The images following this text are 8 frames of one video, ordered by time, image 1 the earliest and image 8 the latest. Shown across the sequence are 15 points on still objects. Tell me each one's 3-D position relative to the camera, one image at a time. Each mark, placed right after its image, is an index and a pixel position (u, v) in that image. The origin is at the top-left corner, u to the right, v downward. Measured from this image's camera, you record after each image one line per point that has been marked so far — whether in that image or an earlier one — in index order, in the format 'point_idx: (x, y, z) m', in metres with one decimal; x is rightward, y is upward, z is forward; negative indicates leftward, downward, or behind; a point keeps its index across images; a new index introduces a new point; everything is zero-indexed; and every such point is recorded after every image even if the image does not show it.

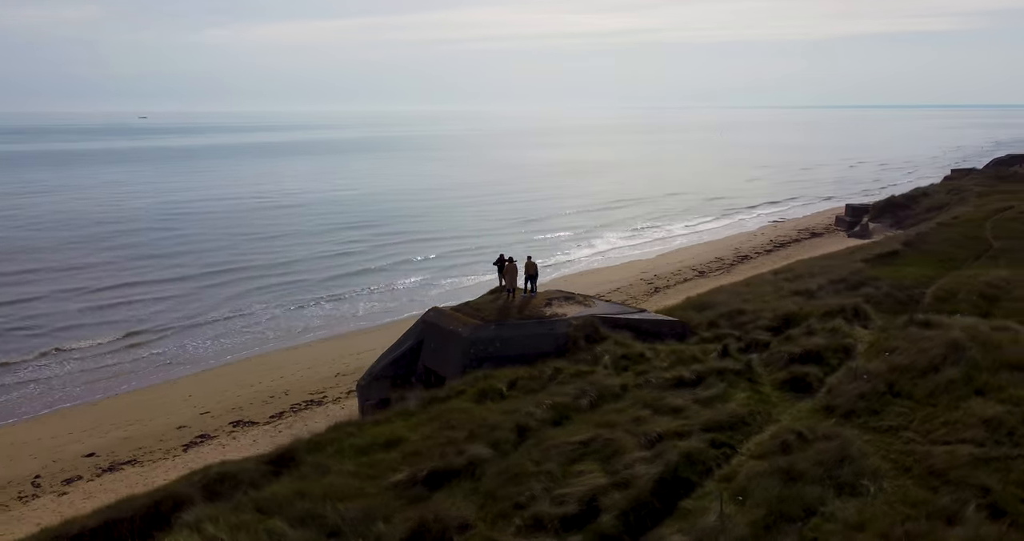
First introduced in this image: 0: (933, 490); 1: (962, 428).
0: (+3.3, -1.7, +6.4) m
1: (+4.1, -1.4, +7.3) m
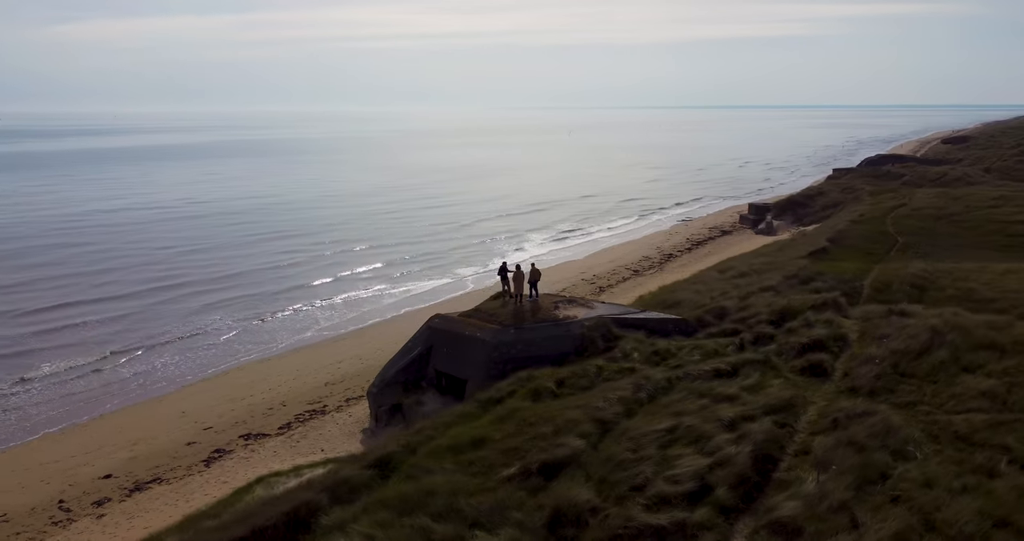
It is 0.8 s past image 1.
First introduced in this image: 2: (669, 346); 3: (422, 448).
0: (+4.3, -1.7, +7.7) m
1: (+4.9, -1.4, +8.8) m
2: (+2.2, -1.0, +11.0) m
3: (-0.9, -1.9, +8.6) m
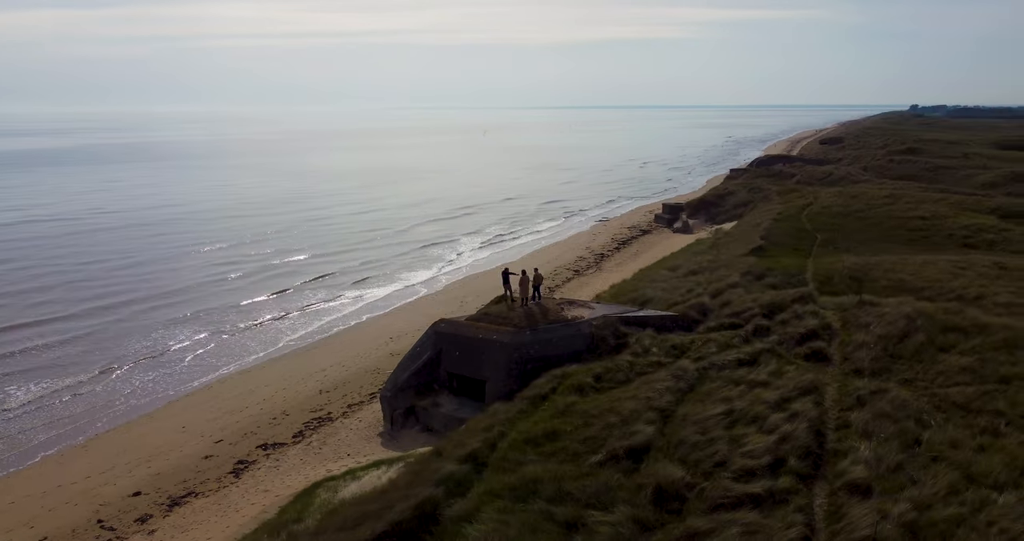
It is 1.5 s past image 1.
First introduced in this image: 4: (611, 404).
0: (+5.2, -1.6, +9.2) m
1: (+5.6, -1.3, +10.4) m
2: (+2.6, -1.0, +12.2) m
3: (-0.1, -2.0, +9.4) m
4: (+1.3, -1.6, +10.0) m
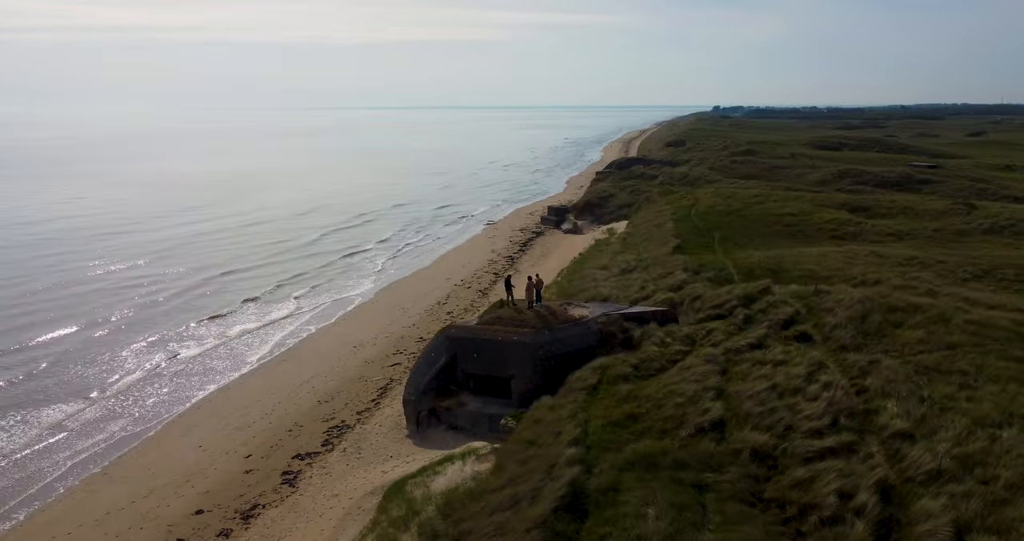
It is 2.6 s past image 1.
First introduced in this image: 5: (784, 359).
0: (+6.3, -1.5, +11.8) m
1: (+6.5, -1.2, +13.0) m
2: (+3.1, -1.0, +14.2) m
3: (+1.1, -2.1, +10.9) m
4: (+2.3, -1.7, +11.8) m
5: (+4.1, -1.3, +12.3) m
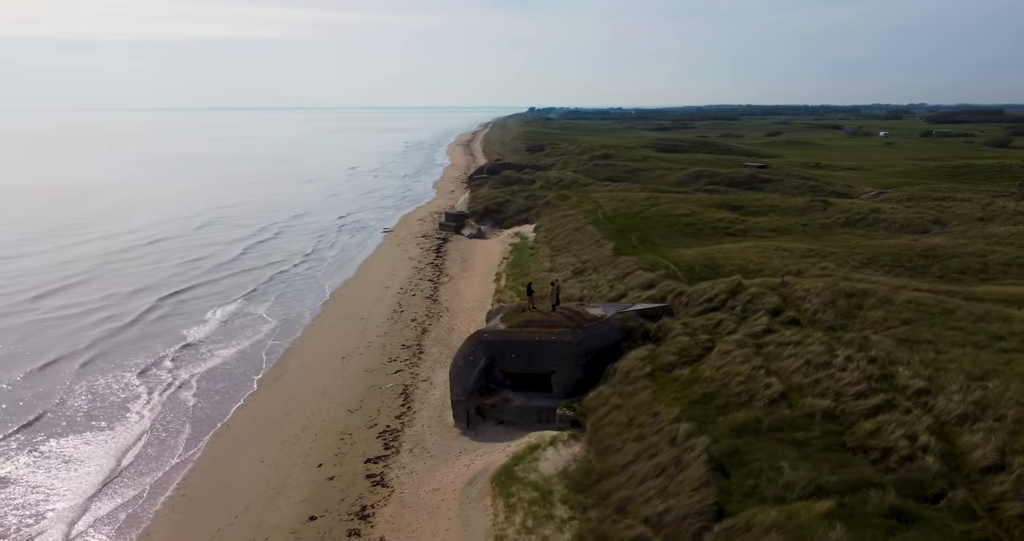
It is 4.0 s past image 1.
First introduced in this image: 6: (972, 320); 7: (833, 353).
0: (+7.5, -1.3, +15.0) m
1: (+7.4, -1.0, +16.3) m
2: (+3.9, -1.0, +16.7) m
3: (+2.7, -2.2, +13.0) m
4: (+3.7, -1.7, +14.1) m
5: (+5.3, -1.3, +15.1) m
6: (+9.7, -1.1, +17.2) m
7: (+5.7, -1.4, +14.4) m
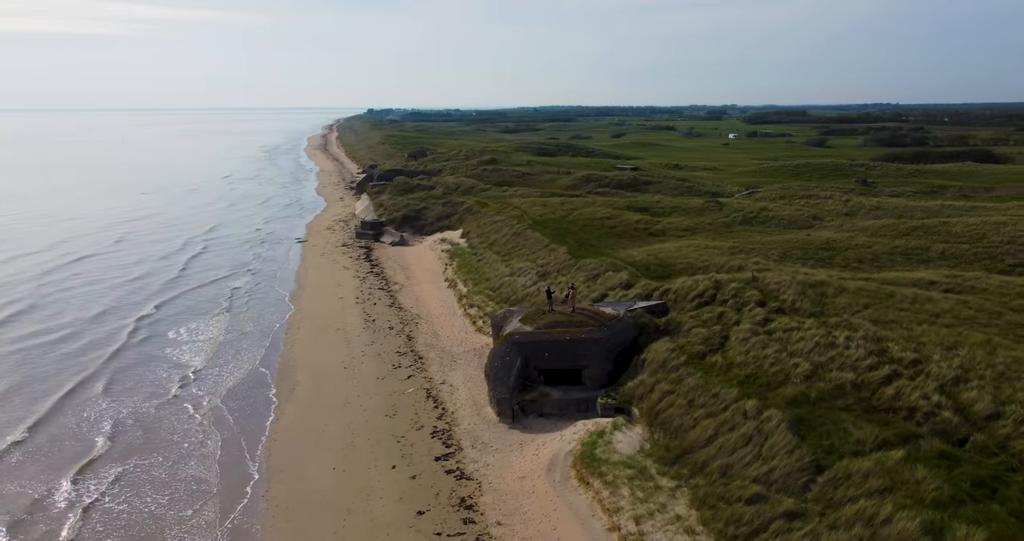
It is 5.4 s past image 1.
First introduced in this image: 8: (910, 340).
0: (+8.4, -1.2, +18.3) m
1: (+8.1, -0.9, +19.4) m
2: (+4.5, -1.0, +19.2) m
3: (+4.2, -2.2, +15.3) m
4: (+4.8, -1.7, +16.6) m
5: (+6.3, -1.2, +17.9) m
6: (+10.2, -0.8, +20.8) m
7: (+6.8, -1.4, +17.2) m
8: (+8.3, -1.4, +17.0) m
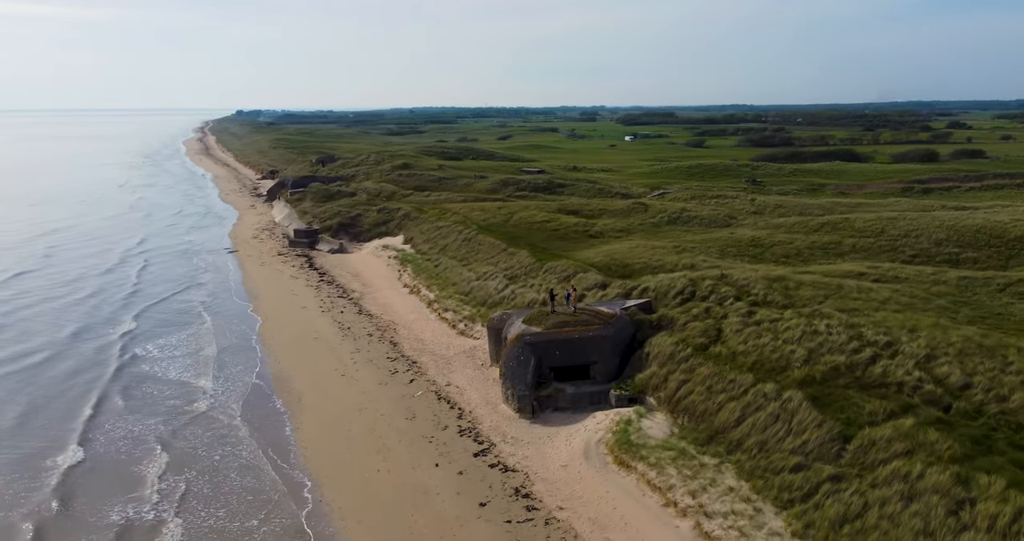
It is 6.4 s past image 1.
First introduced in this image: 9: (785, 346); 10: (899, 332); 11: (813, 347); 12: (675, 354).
0: (+8.7, -1.0, +20.8) m
1: (+8.1, -0.8, +21.9) m
2: (+4.7, -1.0, +21.1) m
3: (+4.9, -2.2, +17.3) m
4: (+5.4, -1.7, +18.6) m
5: (+6.6, -1.1, +20.1) m
6: (+10.0, -0.6, +23.6) m
7: (+7.2, -1.3, +19.5) m
8: (+8.7, -1.3, +19.6) m
9: (+6.1, -1.7, +18.3) m
10: (+9.0, -1.4, +19.0) m
11: (+6.7, -1.7, +18.2) m
12: (+3.8, -1.9, +18.9) m
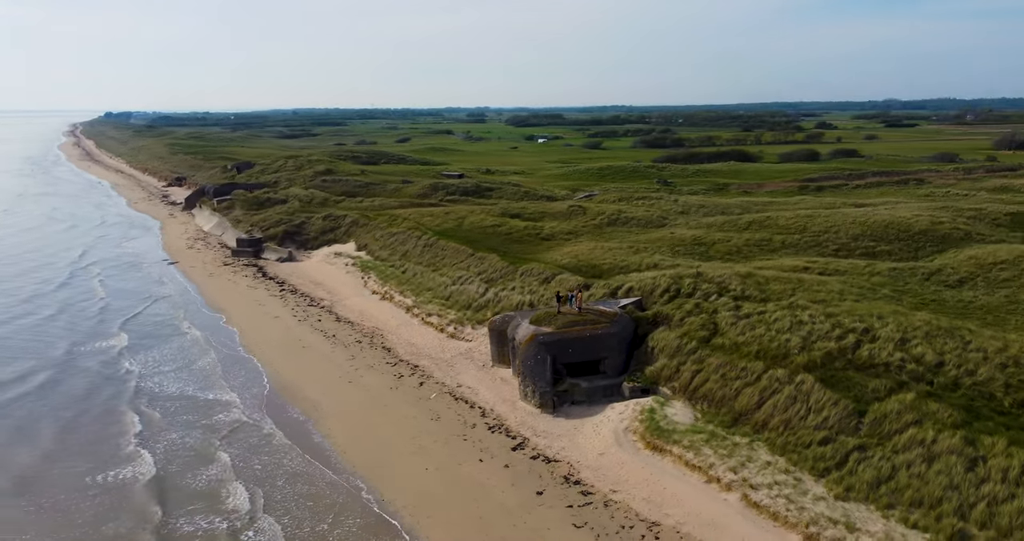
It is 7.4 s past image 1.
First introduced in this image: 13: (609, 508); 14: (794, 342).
0: (+8.8, -0.9, +23.2) m
1: (+8.1, -0.6, +24.3) m
2: (+4.9, -1.0, +23.0) m
3: (+5.7, -2.1, +19.2) m
4: (+5.9, -1.6, +20.6) m
5: (+6.9, -1.1, +22.2) m
6: (+9.8, -0.5, +26.2) m
7: (+7.6, -1.2, +21.8) m
8: (+9.1, -1.2, +22.0) m
9: (+6.7, -1.6, +20.4) m
10: (+9.4, -1.3, +21.5) m
11: (+7.3, -1.6, +20.4) m
12: (+4.3, -1.9, +20.7) m
13: (+1.9, -4.7, +15.9) m
14: (+6.8, -1.8, +19.9) m
